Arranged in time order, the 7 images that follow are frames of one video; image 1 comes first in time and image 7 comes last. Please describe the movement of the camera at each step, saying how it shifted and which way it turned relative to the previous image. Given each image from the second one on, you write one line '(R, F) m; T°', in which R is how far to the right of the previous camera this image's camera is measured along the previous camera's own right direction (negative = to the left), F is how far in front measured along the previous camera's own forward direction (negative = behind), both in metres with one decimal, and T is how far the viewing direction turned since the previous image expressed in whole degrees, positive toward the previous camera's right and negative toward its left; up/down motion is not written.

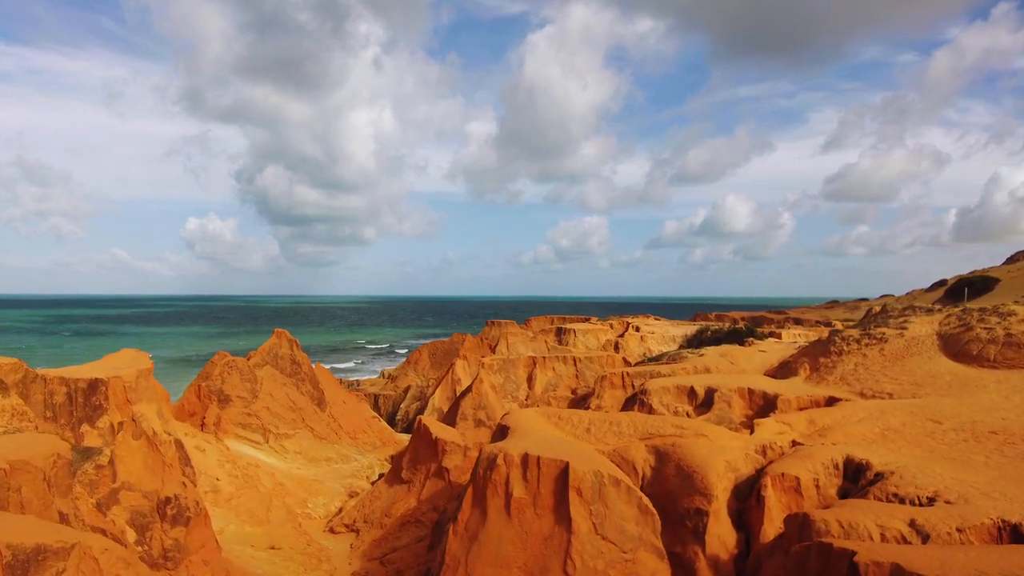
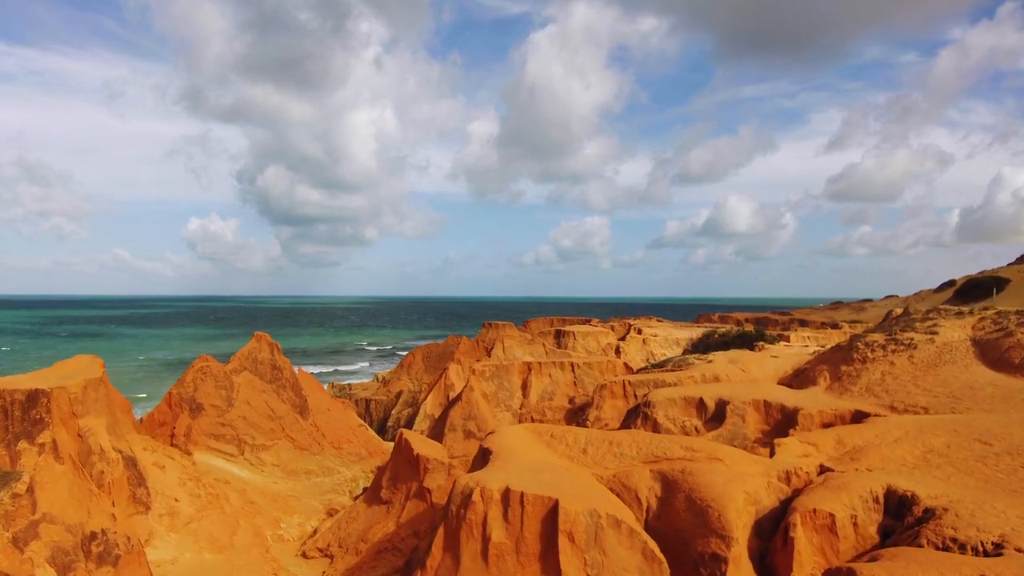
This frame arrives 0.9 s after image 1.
(+0.2, +1.3) m; 0°
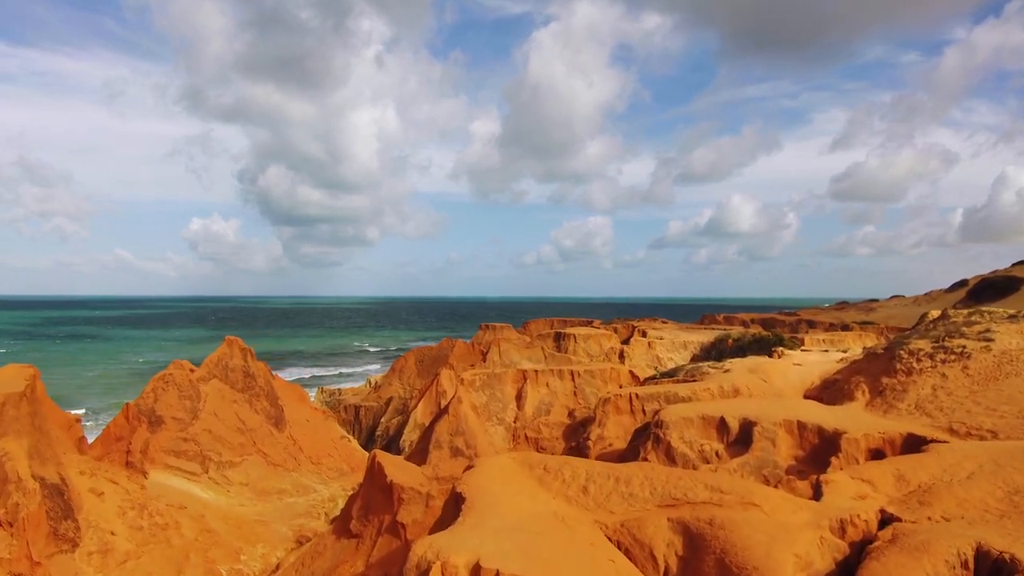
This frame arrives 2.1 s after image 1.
(+0.2, +1.8) m; 0°
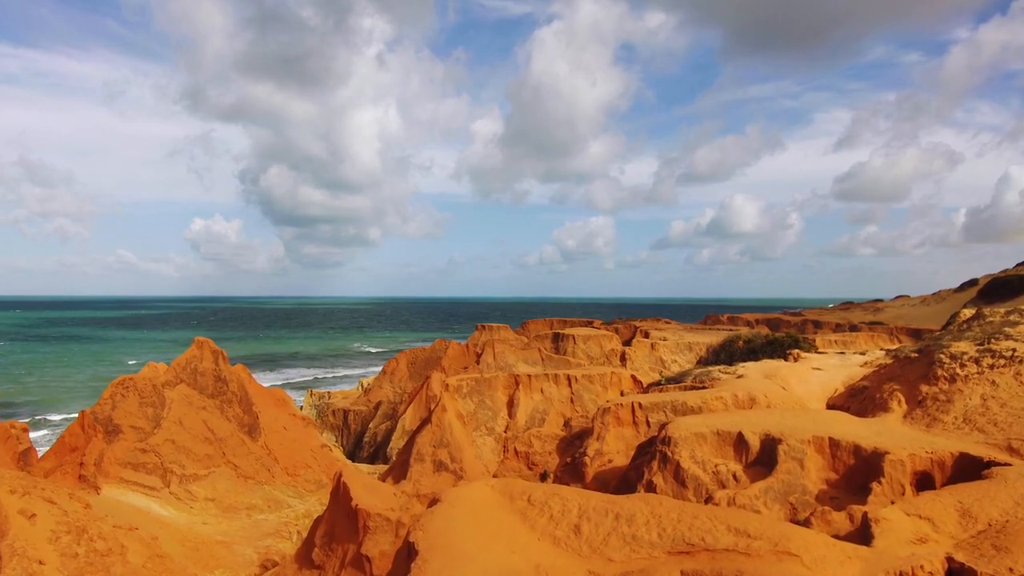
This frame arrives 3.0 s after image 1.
(+0.3, +1.5) m; 0°
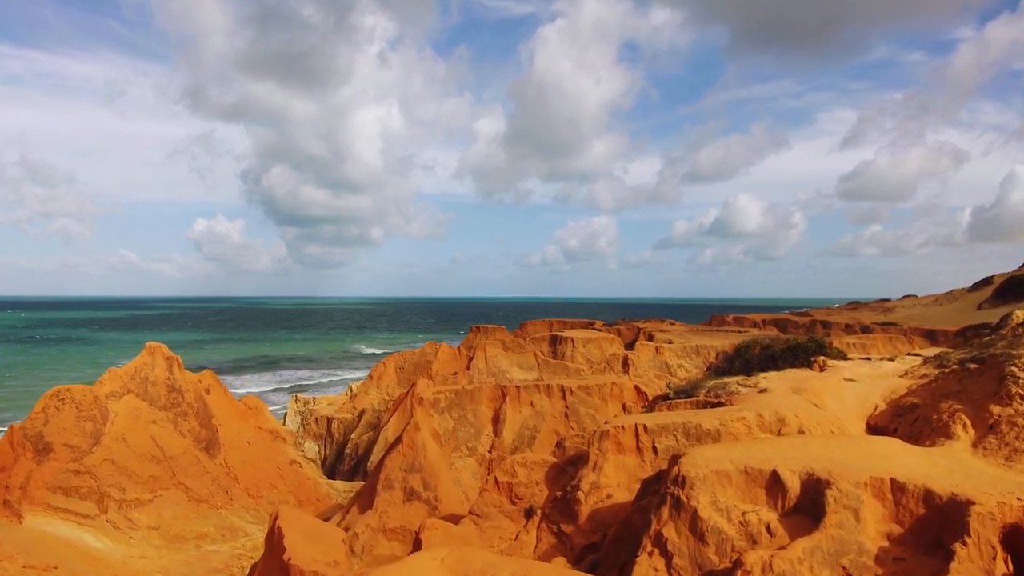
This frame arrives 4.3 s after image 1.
(+0.4, +1.9) m; 0°
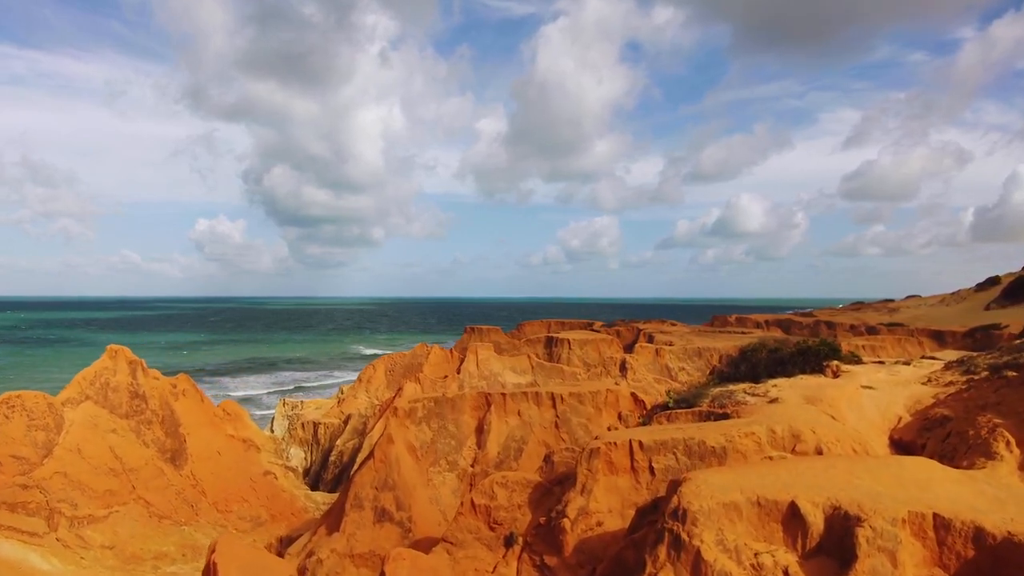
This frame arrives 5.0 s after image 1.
(+0.3, +1.1) m; 0°
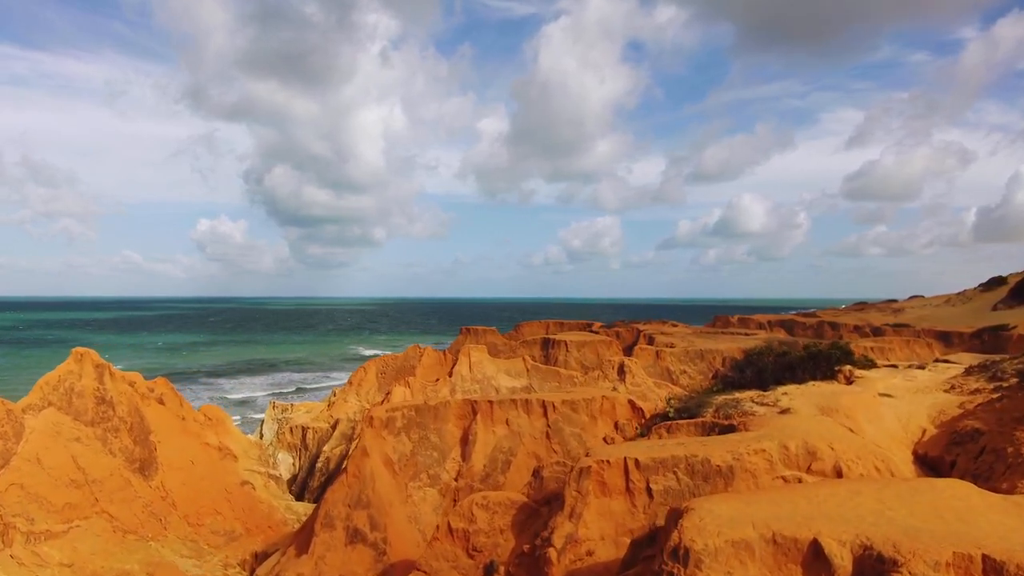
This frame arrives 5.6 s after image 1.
(+0.2, +0.9) m; 0°
